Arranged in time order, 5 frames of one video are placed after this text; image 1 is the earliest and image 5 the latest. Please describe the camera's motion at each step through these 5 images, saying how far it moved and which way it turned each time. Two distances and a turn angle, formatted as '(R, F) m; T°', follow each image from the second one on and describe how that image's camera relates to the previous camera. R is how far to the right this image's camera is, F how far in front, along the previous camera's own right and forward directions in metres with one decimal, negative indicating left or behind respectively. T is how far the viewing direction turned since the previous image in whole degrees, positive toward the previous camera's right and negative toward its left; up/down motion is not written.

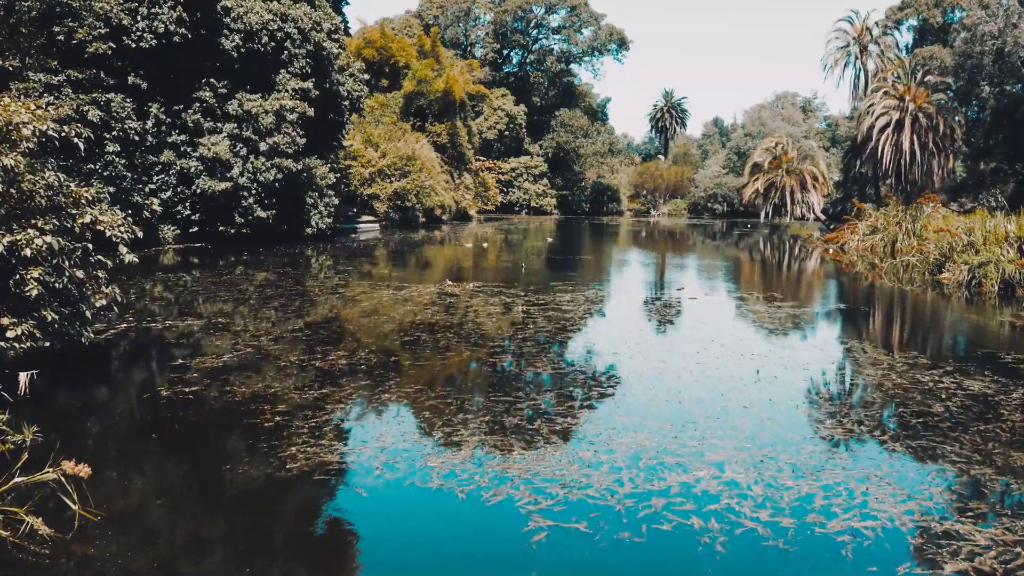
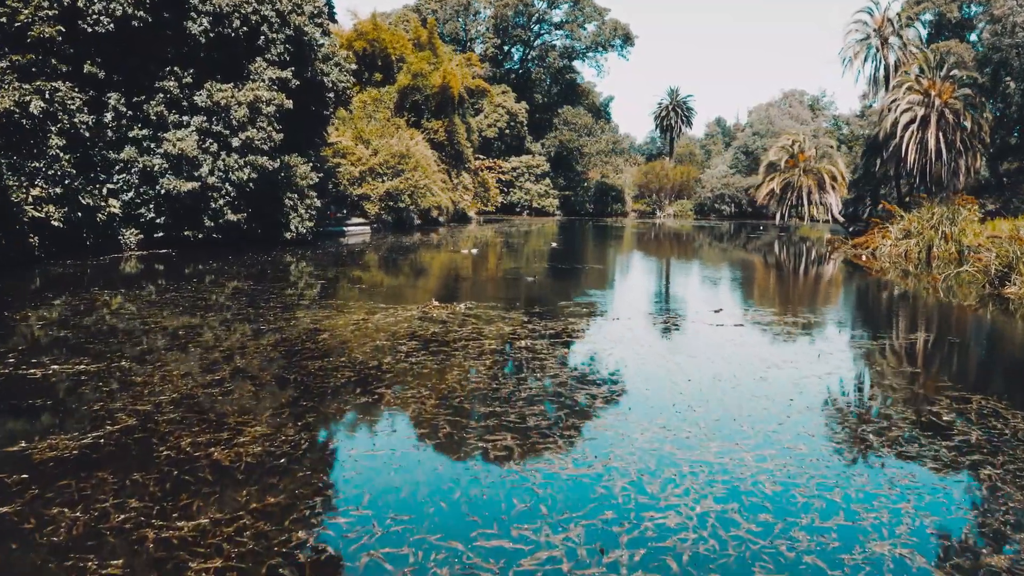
(0.0, +2.0) m; 0°
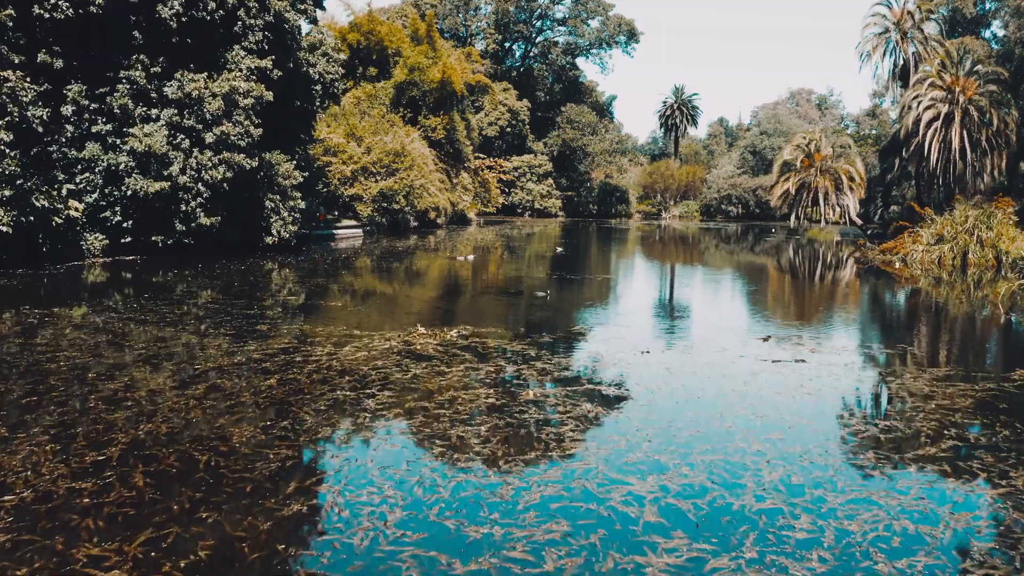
(0.0, +1.6) m; 0°
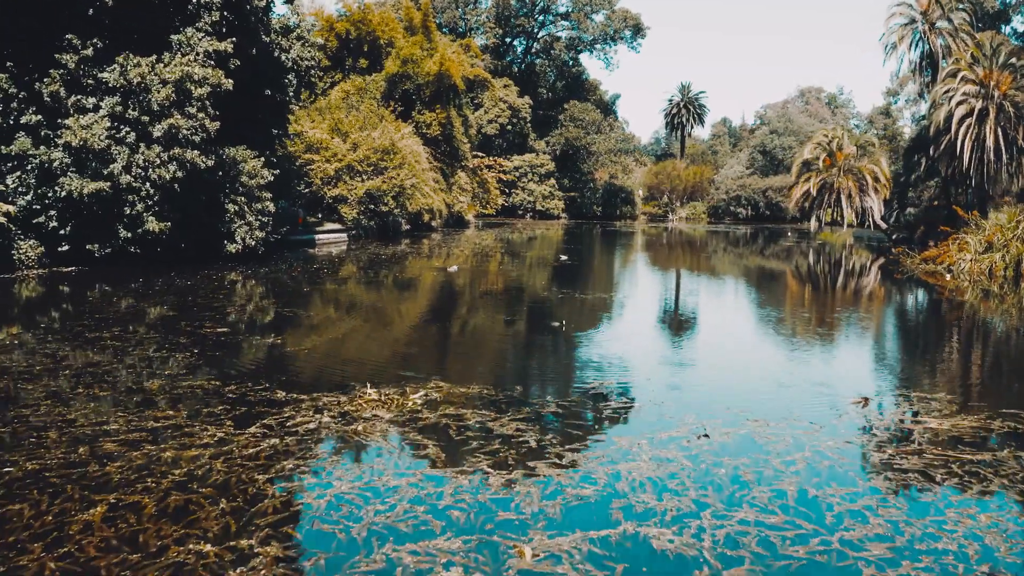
(+0.1, +2.1) m; 0°
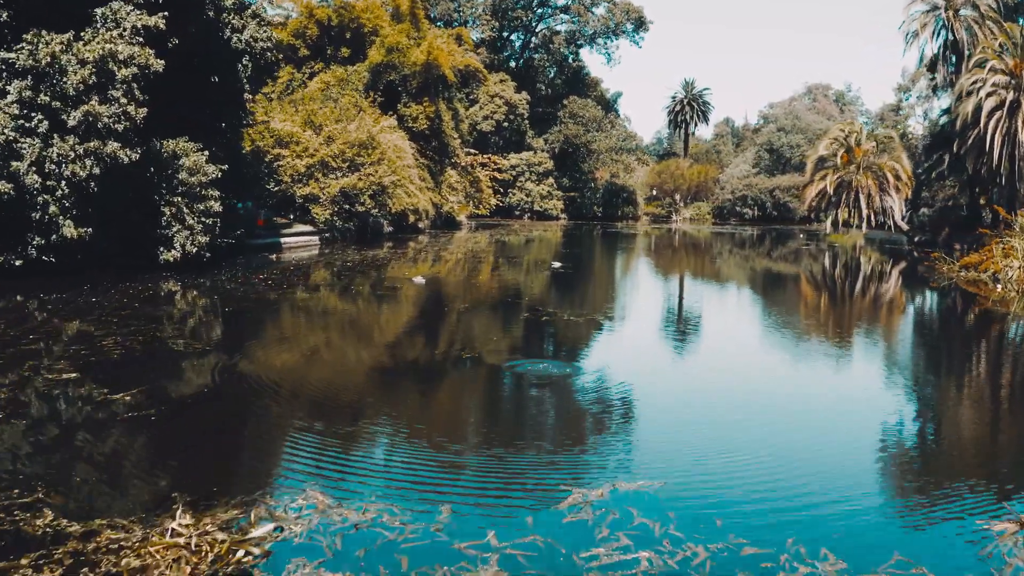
(+0.3, +2.0) m; 0°
